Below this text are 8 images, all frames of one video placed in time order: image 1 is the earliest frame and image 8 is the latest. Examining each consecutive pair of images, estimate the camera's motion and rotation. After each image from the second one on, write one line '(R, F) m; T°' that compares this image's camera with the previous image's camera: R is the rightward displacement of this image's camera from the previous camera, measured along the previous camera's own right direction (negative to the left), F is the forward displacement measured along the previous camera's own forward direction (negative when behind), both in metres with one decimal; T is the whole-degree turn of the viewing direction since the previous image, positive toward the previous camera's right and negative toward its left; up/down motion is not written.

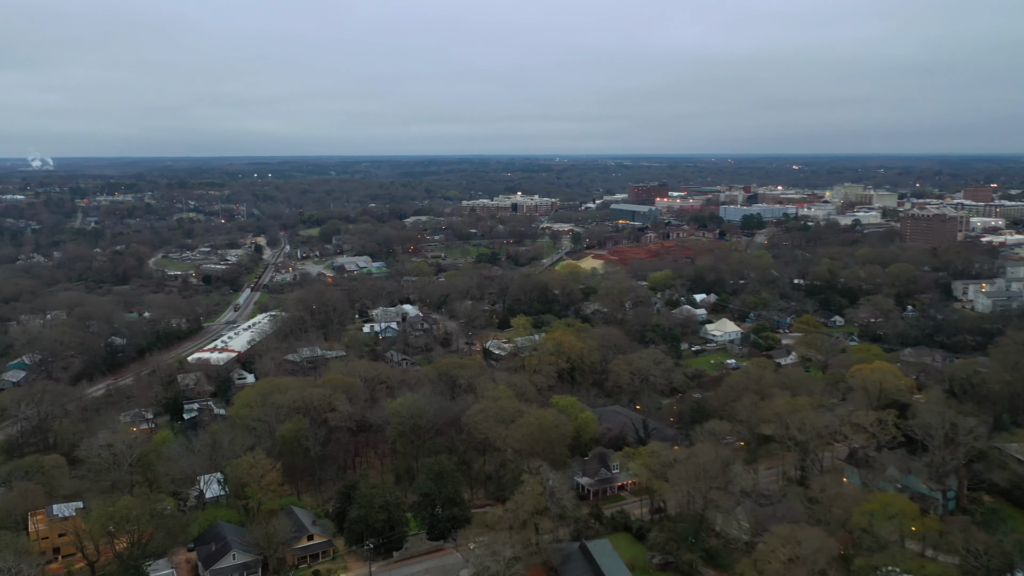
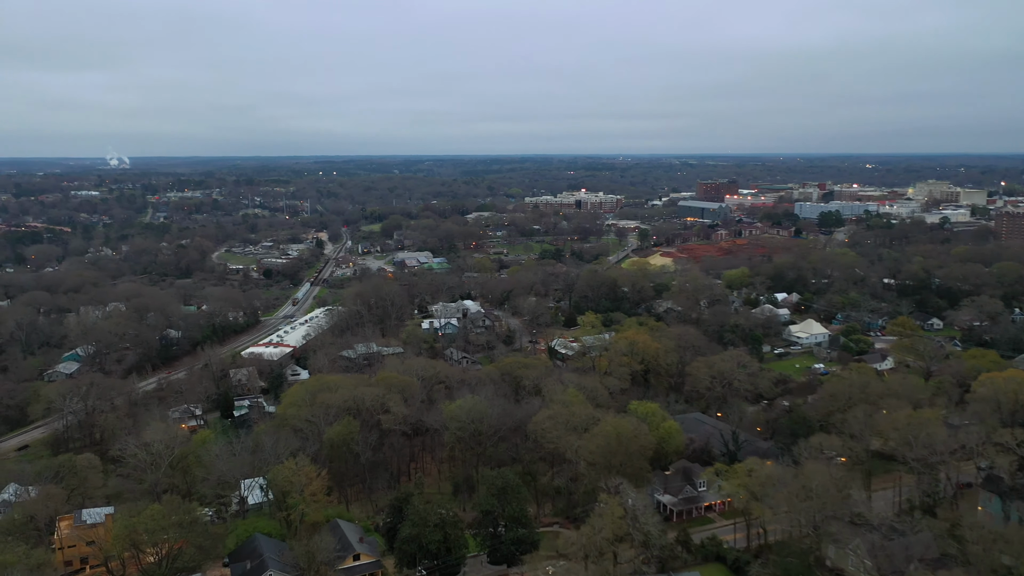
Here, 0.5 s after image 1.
(-0.3, +2.2) m; -4°
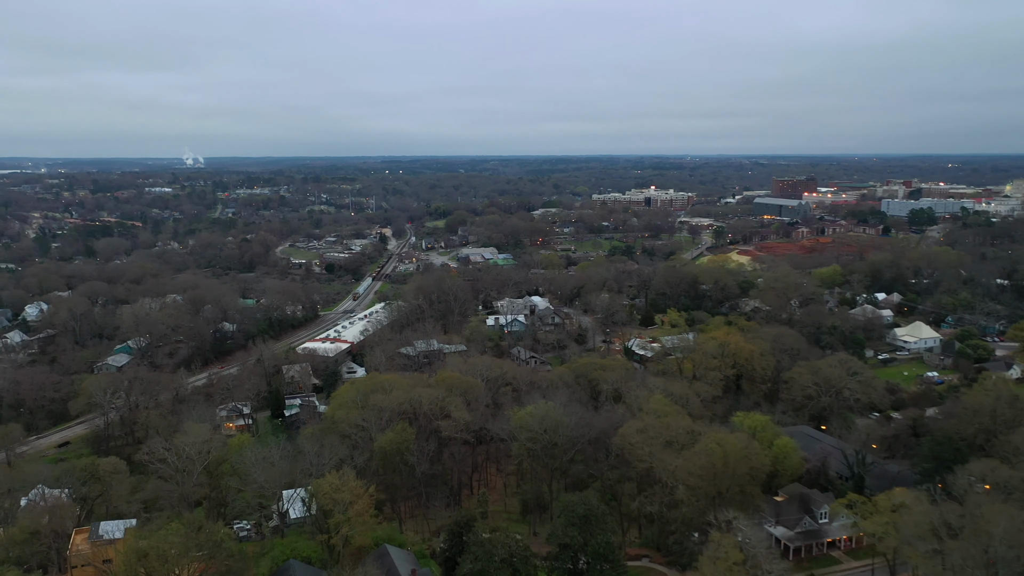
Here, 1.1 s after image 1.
(-0.4, +2.7) m; -4°
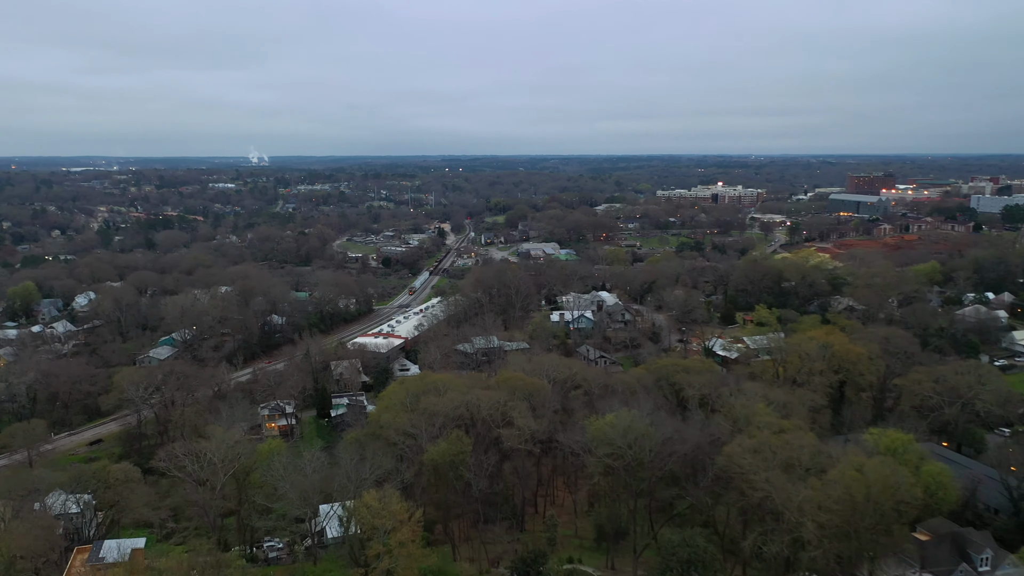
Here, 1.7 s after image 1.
(-0.3, +2.6) m; -4°
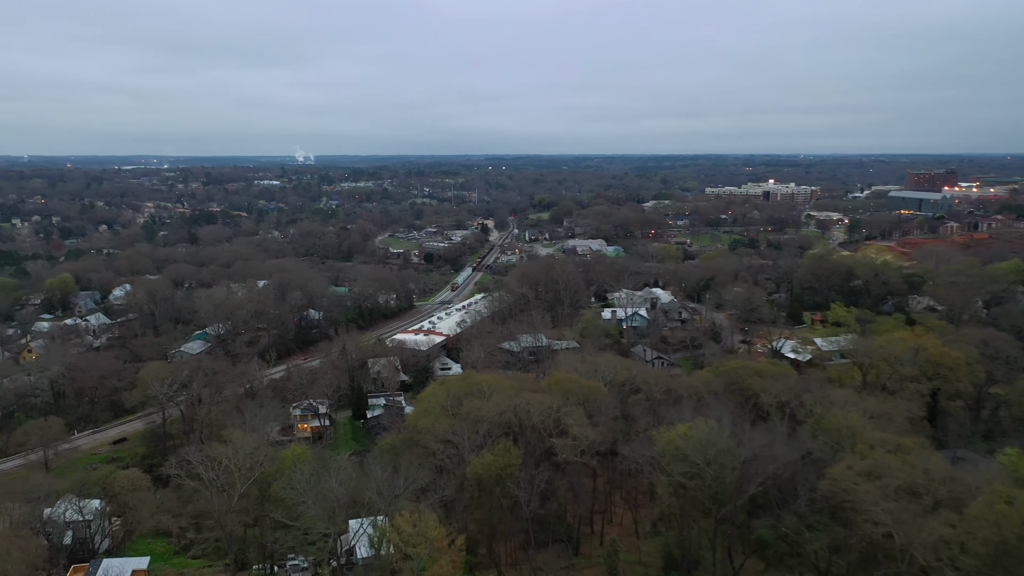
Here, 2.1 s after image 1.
(-0.2, +1.9) m; -3°
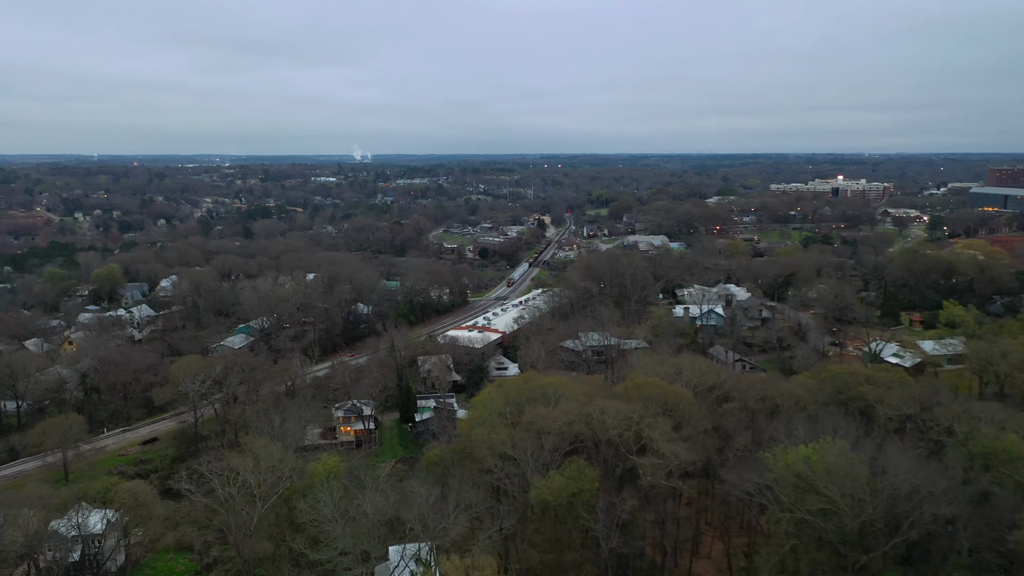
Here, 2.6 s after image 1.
(-0.3, +2.2) m; -4°
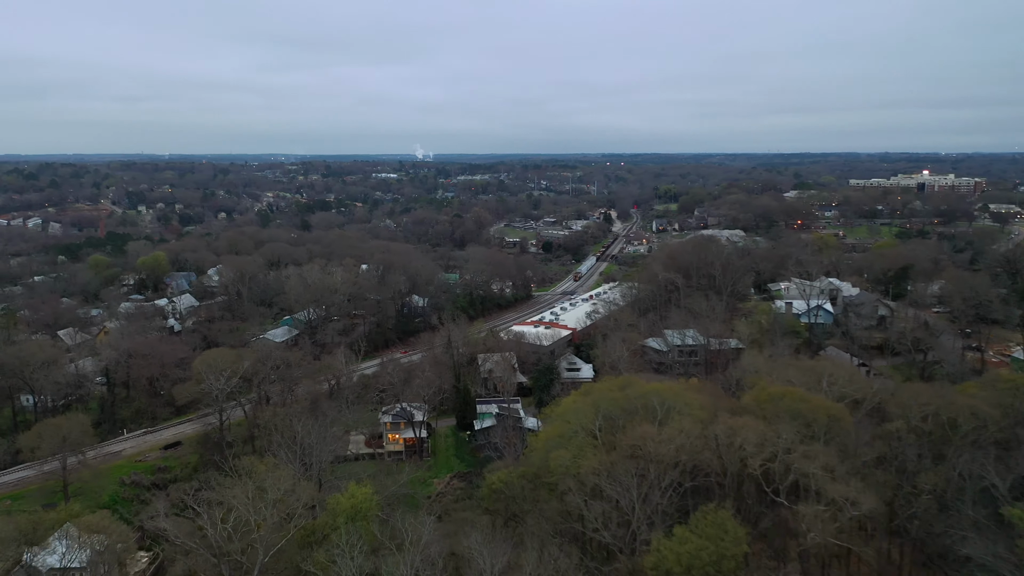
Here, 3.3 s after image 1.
(-0.4, +3.1) m; -4°
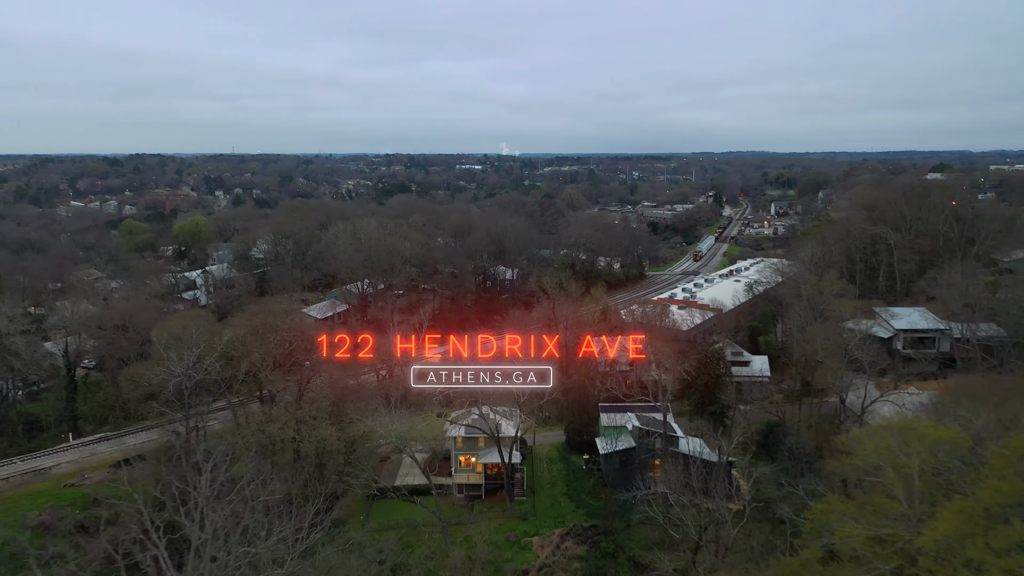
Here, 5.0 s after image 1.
(-0.9, +6.7) m; -6°
